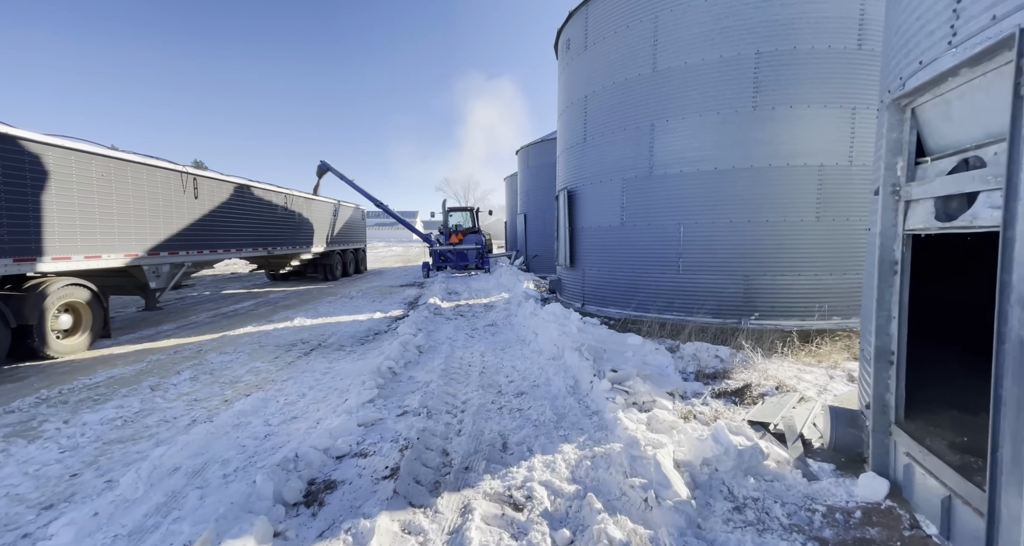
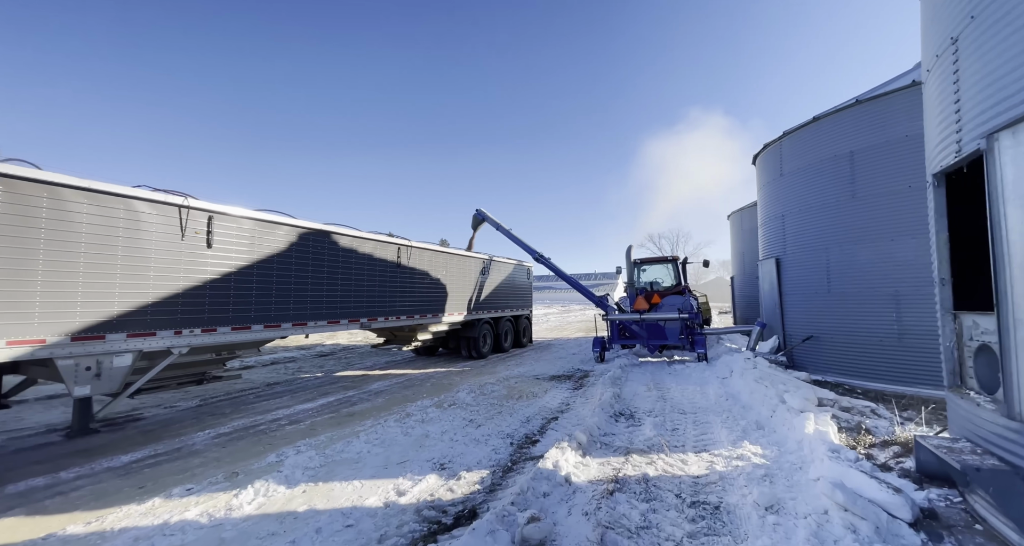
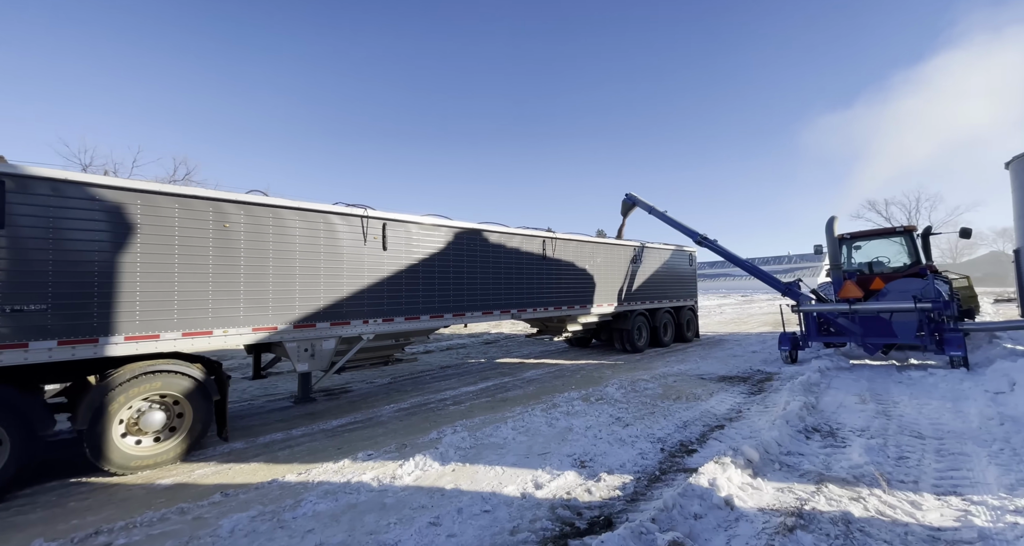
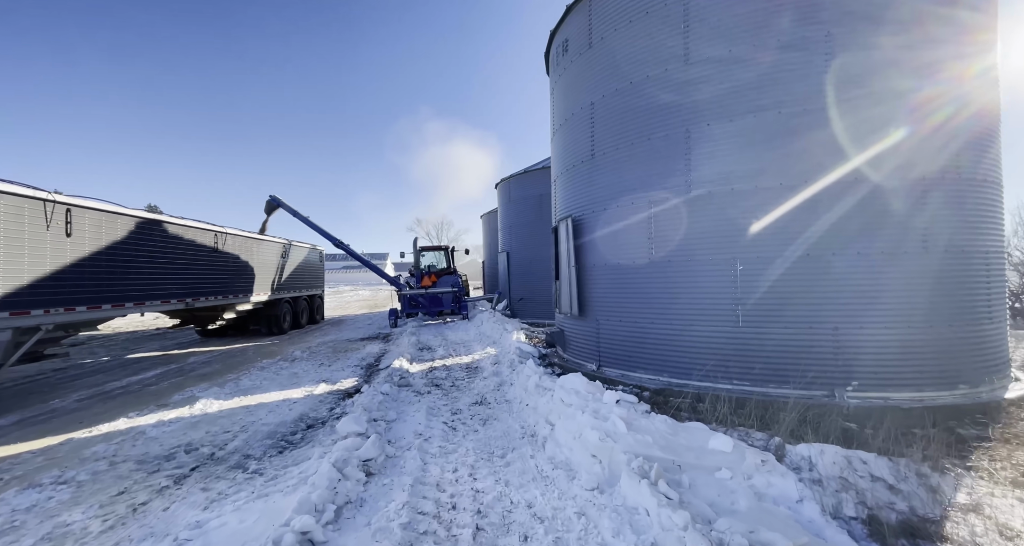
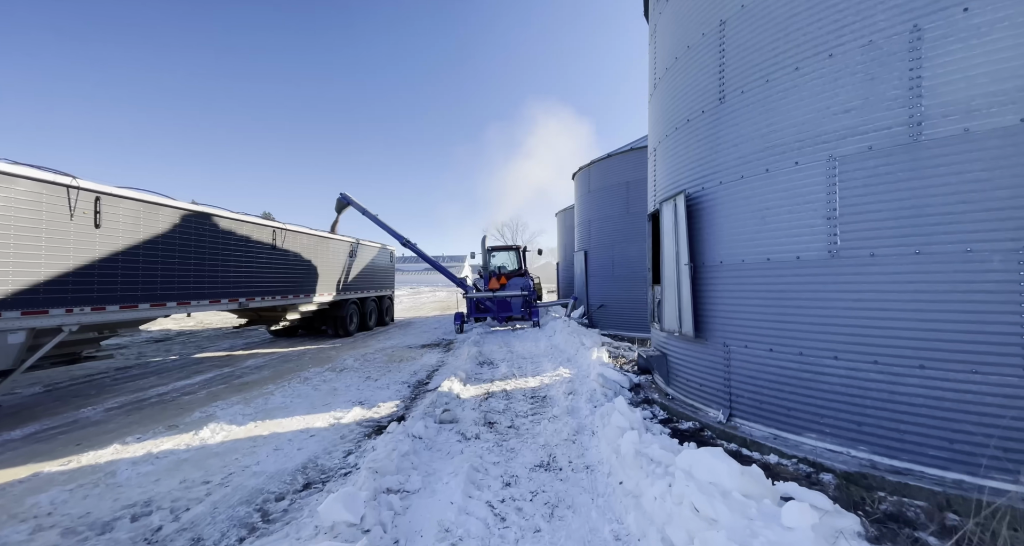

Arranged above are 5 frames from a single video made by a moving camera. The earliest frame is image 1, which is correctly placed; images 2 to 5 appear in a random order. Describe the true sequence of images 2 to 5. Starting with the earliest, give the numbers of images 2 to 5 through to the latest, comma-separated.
4, 5, 2, 3
